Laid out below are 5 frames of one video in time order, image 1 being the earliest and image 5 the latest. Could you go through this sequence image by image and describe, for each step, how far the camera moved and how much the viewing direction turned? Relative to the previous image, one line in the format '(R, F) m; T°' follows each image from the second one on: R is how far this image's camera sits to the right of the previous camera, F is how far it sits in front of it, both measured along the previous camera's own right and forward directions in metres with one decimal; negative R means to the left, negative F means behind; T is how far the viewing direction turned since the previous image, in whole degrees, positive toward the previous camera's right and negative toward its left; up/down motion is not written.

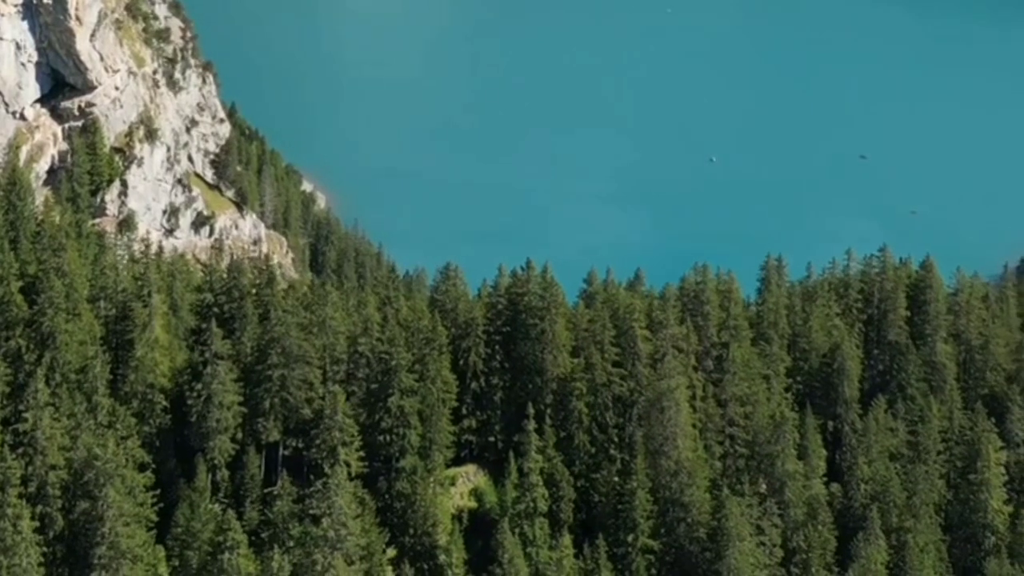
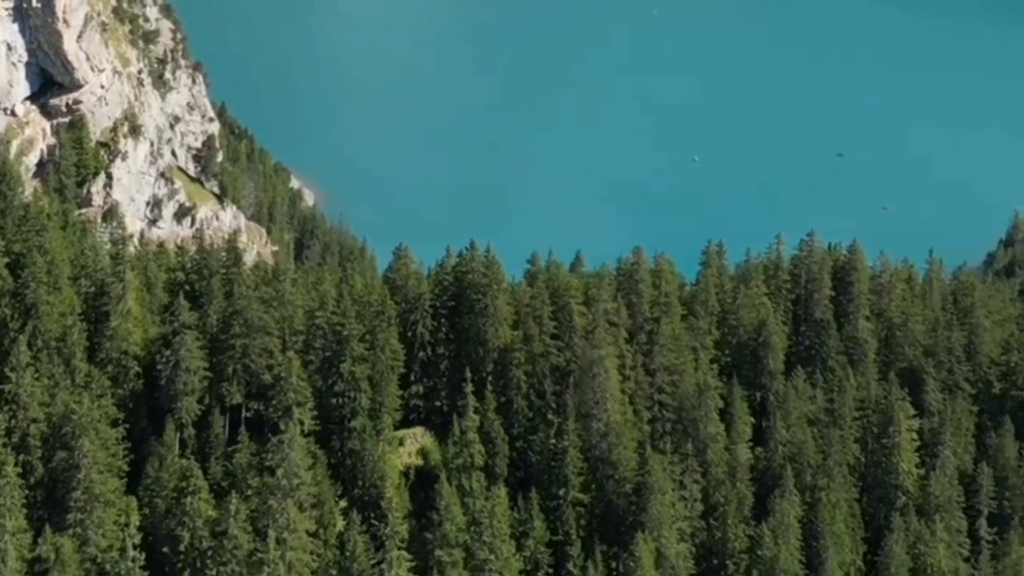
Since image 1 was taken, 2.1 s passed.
(+3.5, -8.1) m; 0°
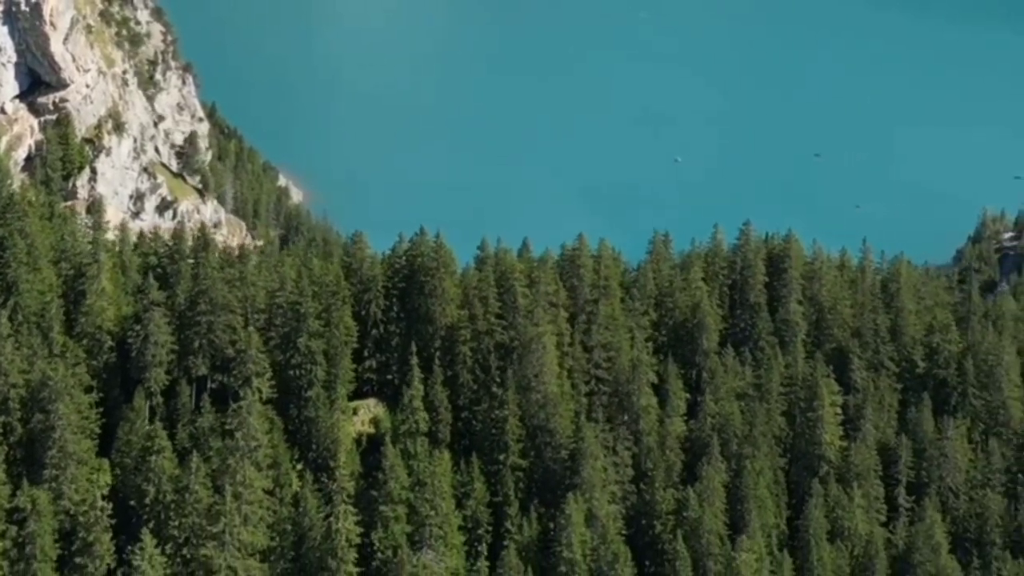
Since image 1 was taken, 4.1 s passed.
(+3.7, -7.8) m; 0°
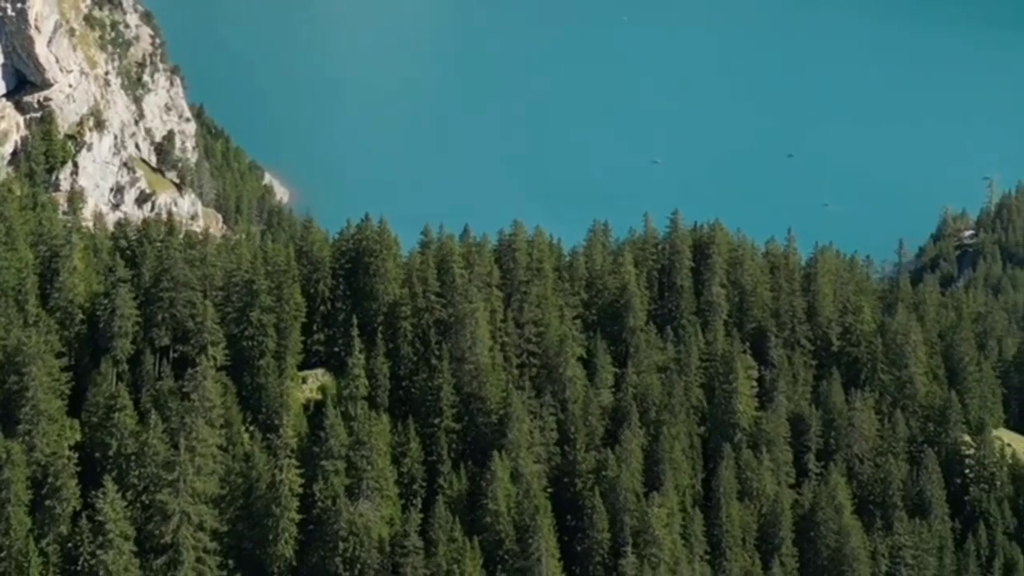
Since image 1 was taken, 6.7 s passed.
(+4.8, -10.0) m; 0°
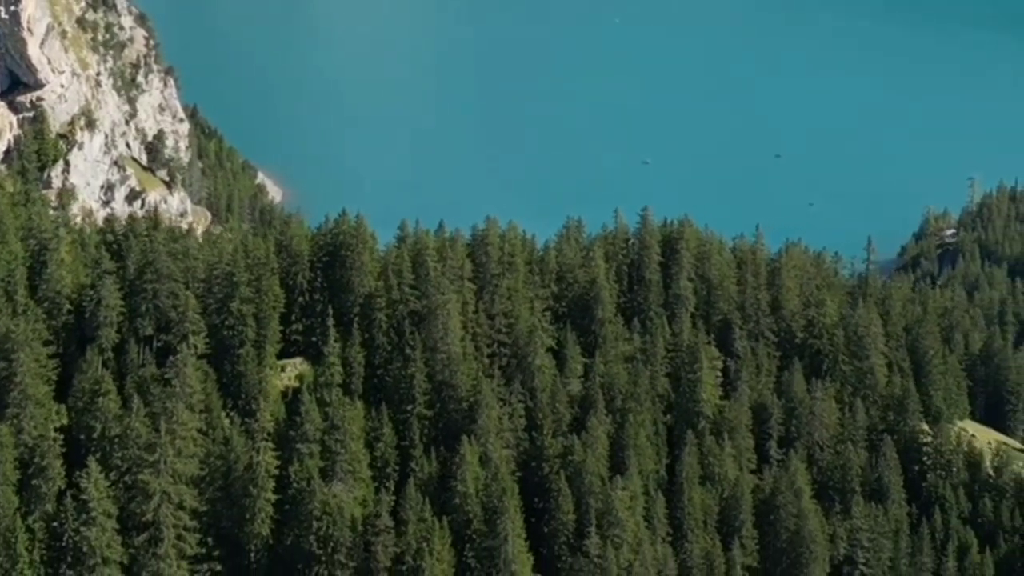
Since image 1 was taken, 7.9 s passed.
(+2.3, -4.6) m; 0°
